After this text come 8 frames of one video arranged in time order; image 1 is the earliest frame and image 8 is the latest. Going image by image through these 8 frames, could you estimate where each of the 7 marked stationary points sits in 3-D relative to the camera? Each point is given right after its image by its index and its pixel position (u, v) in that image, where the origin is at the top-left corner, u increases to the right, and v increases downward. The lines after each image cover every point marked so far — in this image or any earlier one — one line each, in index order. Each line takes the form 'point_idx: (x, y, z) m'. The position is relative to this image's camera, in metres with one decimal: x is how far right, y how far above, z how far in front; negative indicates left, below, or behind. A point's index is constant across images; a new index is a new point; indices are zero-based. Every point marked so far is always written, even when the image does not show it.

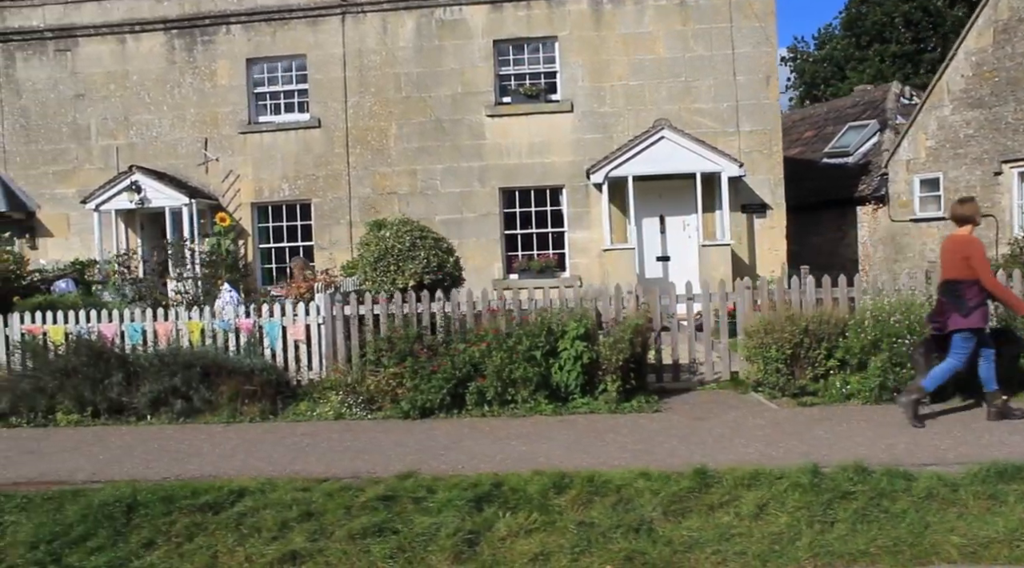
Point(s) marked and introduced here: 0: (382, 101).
0: (-2.0, +2.8, +15.5) m
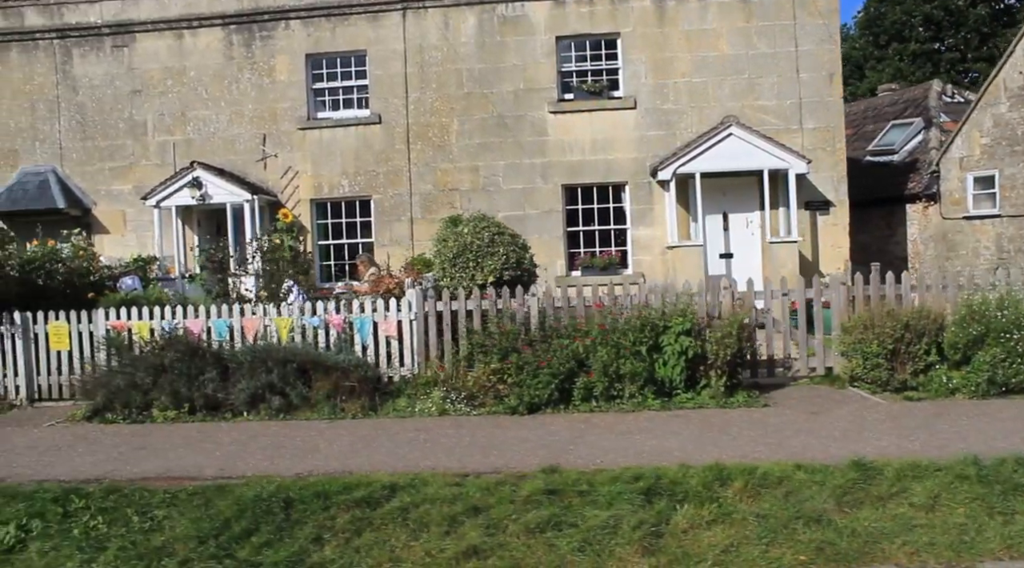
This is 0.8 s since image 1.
0: (-1.1, +2.9, +15.4) m
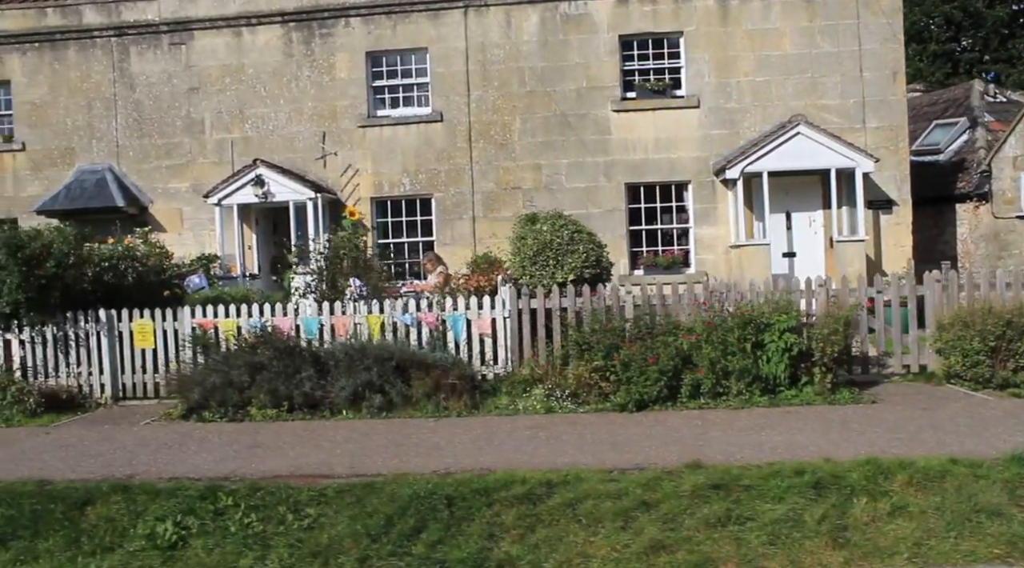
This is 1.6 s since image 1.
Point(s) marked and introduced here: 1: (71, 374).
0: (-0.1, +2.9, +15.4) m
1: (-5.0, -1.0, +11.3) m
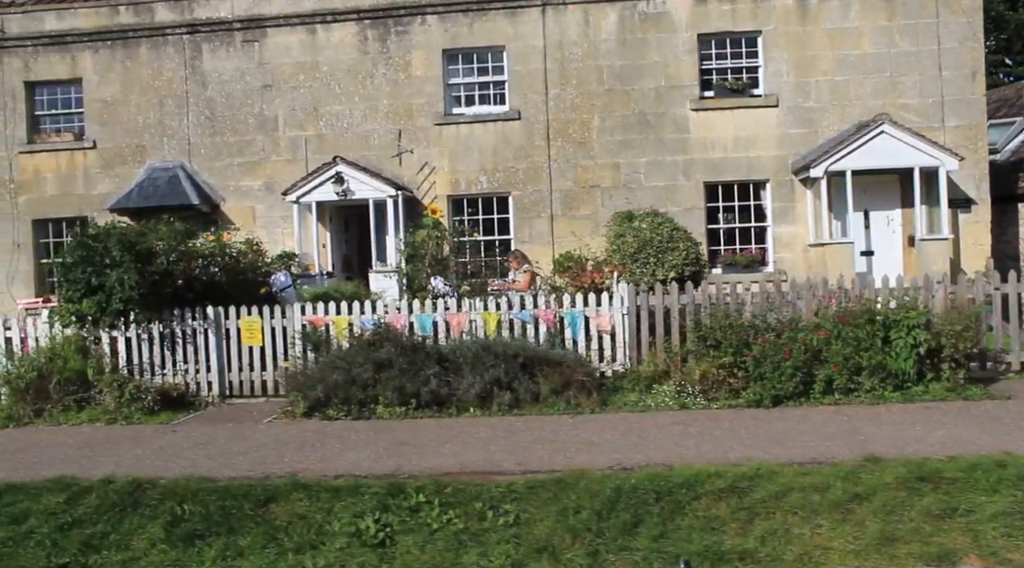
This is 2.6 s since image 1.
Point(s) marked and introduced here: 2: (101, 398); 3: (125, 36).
0: (+1.1, +2.9, +15.4) m
1: (-3.8, -1.0, +11.2) m
2: (-4.4, -1.2, +10.6) m
3: (-6.2, +3.9, +16.0) m
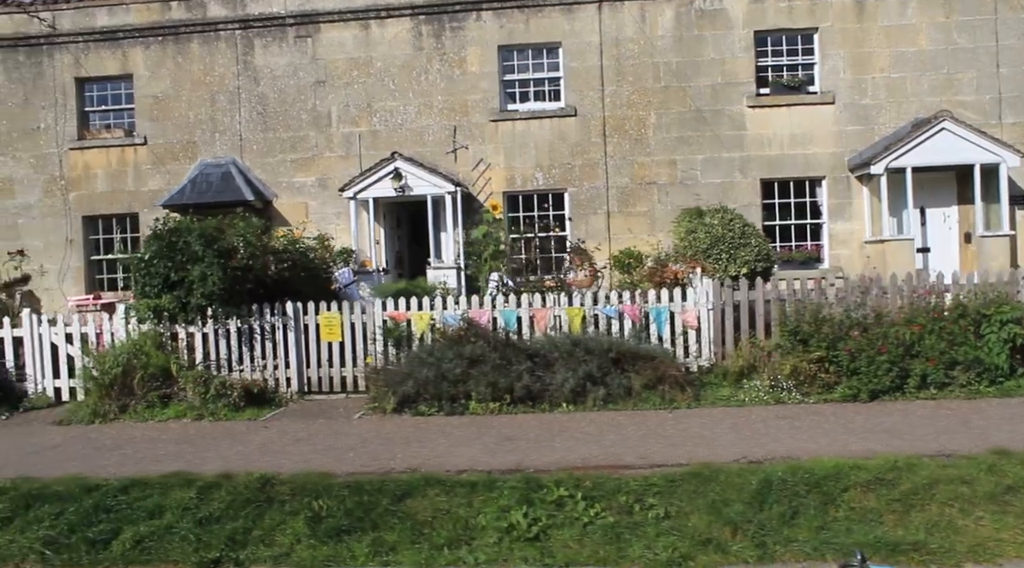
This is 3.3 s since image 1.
0: (+2.0, +3.0, +15.4) m
1: (-2.9, -0.9, +11.2) m
2: (-3.5, -1.2, +10.6) m
3: (-5.3, +4.0, +15.9) m
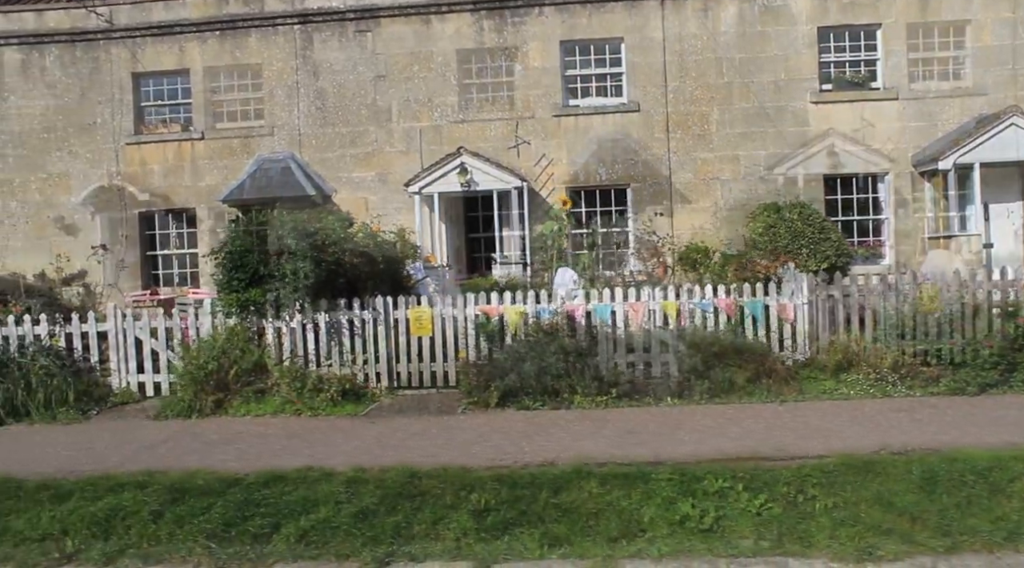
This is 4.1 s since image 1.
0: (+2.9, +3.0, +15.3) m
1: (-1.8, -0.9, +11.1) m
2: (-2.4, -1.1, +10.5) m
3: (-4.3, +4.0, +15.7) m
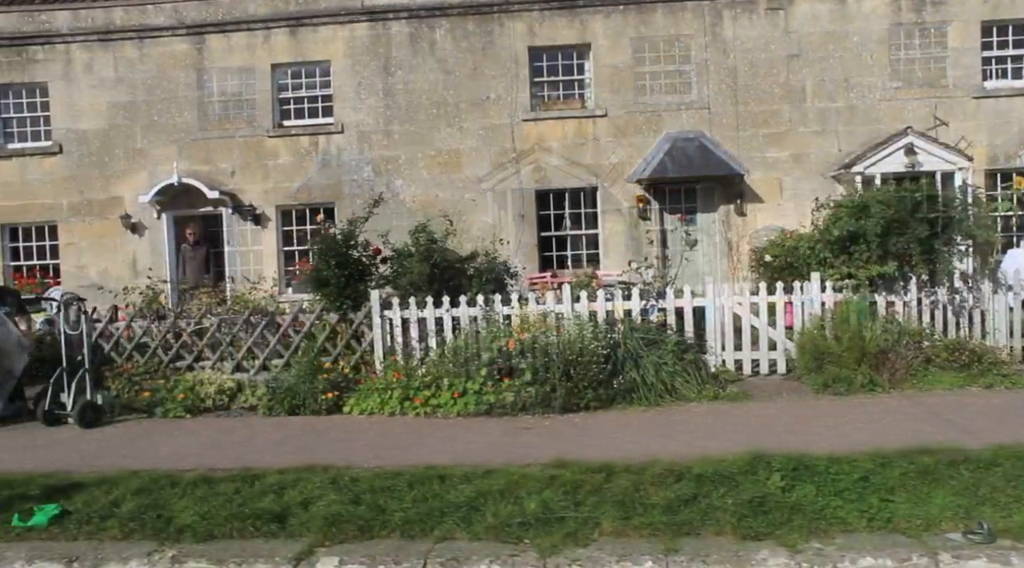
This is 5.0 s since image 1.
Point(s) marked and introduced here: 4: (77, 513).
0: (+4.0, +3.1, +15.3) m
1: (-0.7, -0.8, +11.0) m
2: (-1.3, -1.1, +10.4) m
3: (-3.3, +4.1, +15.6) m
4: (-3.1, -1.6, +7.2) m
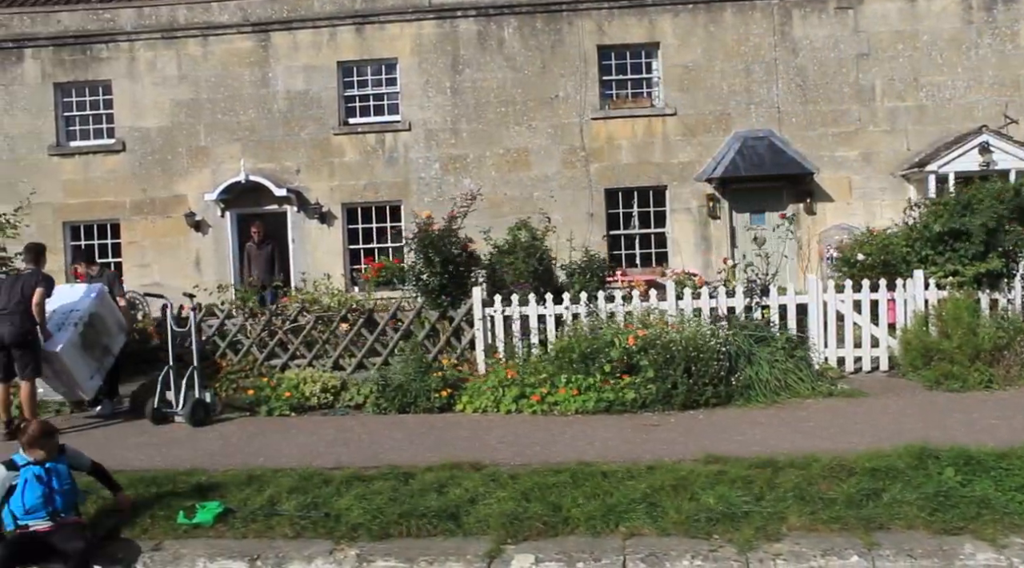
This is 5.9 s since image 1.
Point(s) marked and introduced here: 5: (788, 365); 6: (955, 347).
0: (+5.1, +3.1, +15.3) m
1: (+0.4, -0.8, +10.9) m
2: (-0.1, -1.0, +10.3) m
3: (-2.2, +4.1, +15.5) m
4: (-1.9, -1.6, +7.1) m
5: (+2.8, -0.8, +10.1) m
6: (+4.4, -0.5, +10.2) m
